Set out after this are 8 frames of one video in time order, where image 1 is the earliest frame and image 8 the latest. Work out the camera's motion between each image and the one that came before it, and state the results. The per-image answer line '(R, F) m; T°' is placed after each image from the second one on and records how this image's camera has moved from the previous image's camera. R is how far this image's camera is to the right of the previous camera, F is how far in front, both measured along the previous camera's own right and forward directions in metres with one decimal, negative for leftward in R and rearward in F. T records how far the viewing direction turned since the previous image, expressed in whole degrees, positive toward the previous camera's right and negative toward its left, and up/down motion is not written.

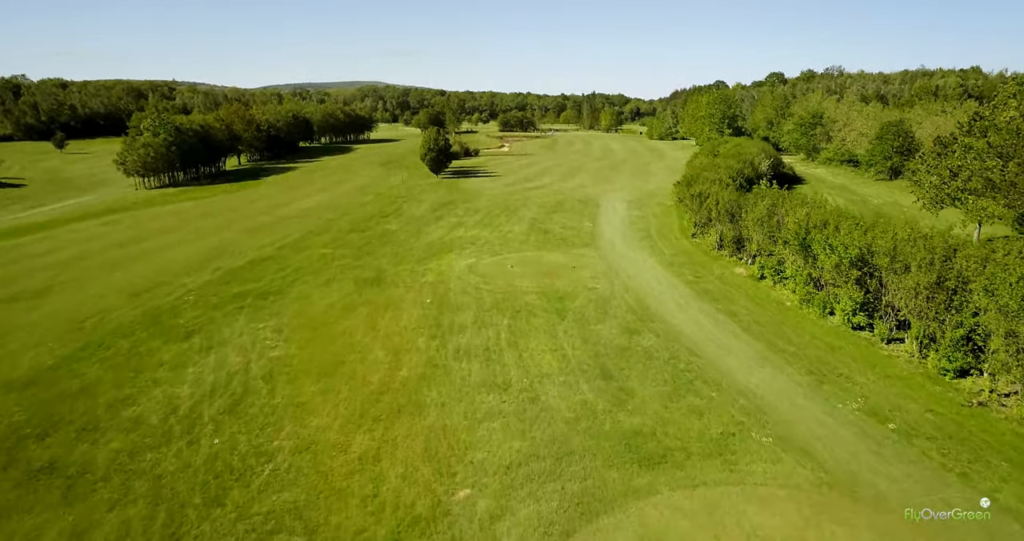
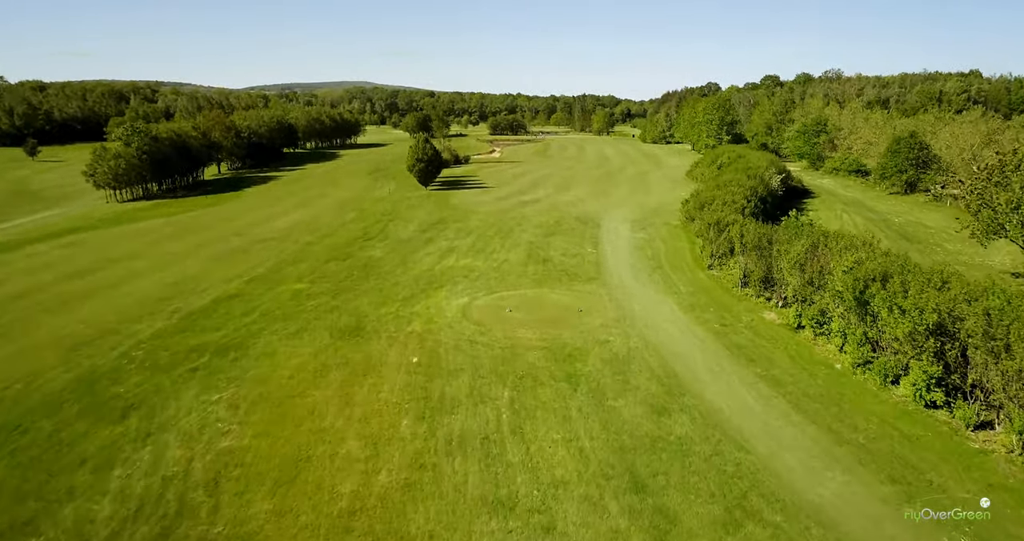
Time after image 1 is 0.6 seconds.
(-0.4, +4.0) m; +1°
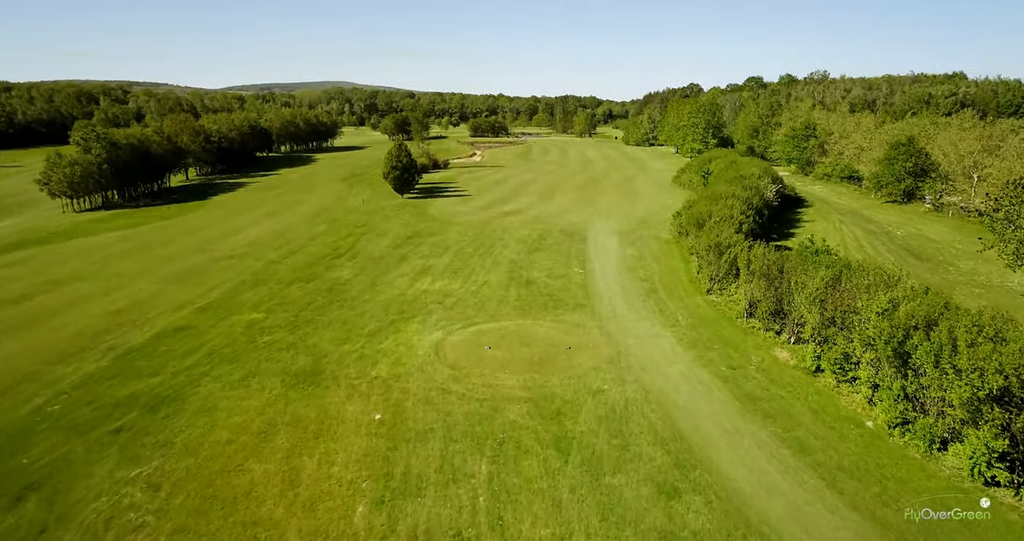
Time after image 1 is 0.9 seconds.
(+0.1, +3.3) m; +1°
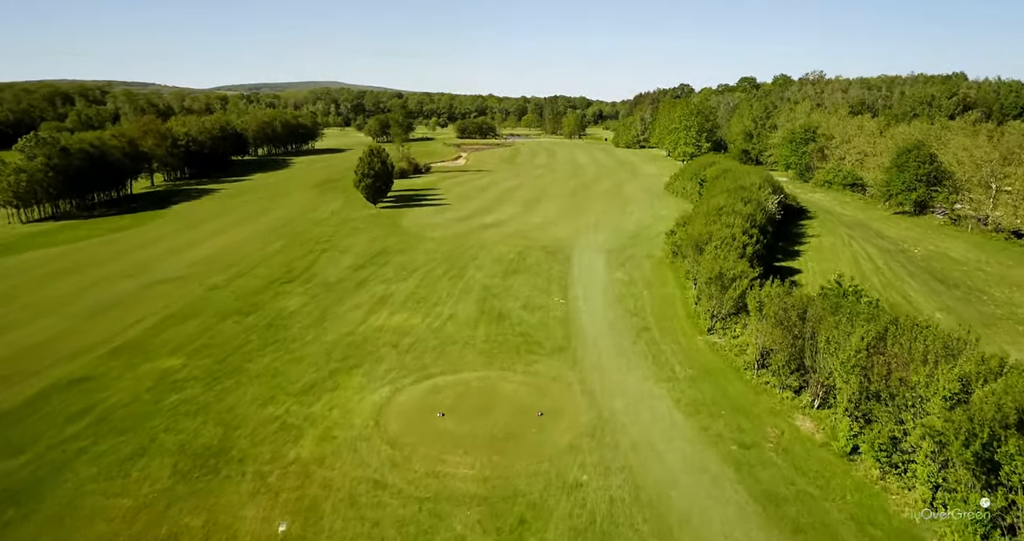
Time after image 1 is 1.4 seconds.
(+1.0, +4.9) m; +1°
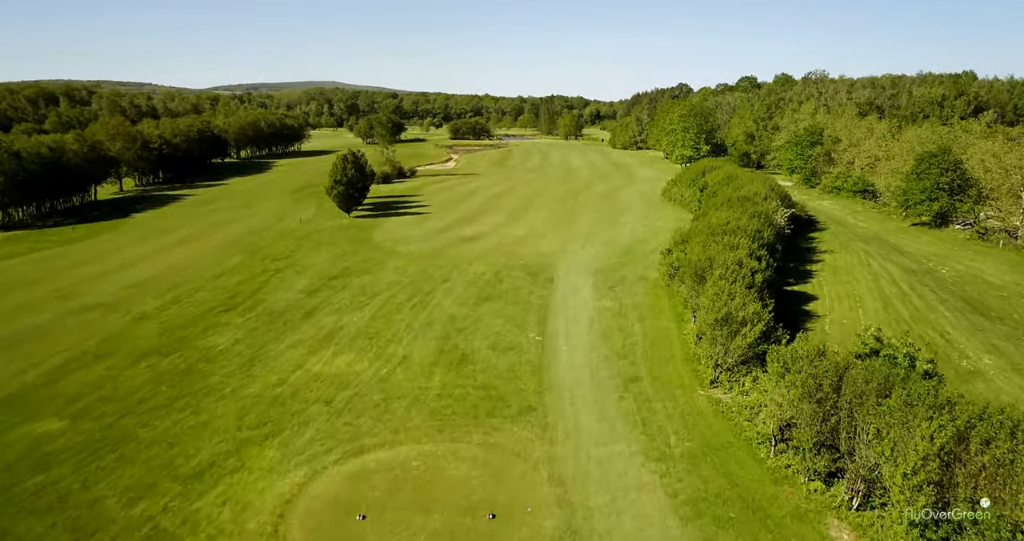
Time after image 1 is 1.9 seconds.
(+1.3, +4.9) m; 0°
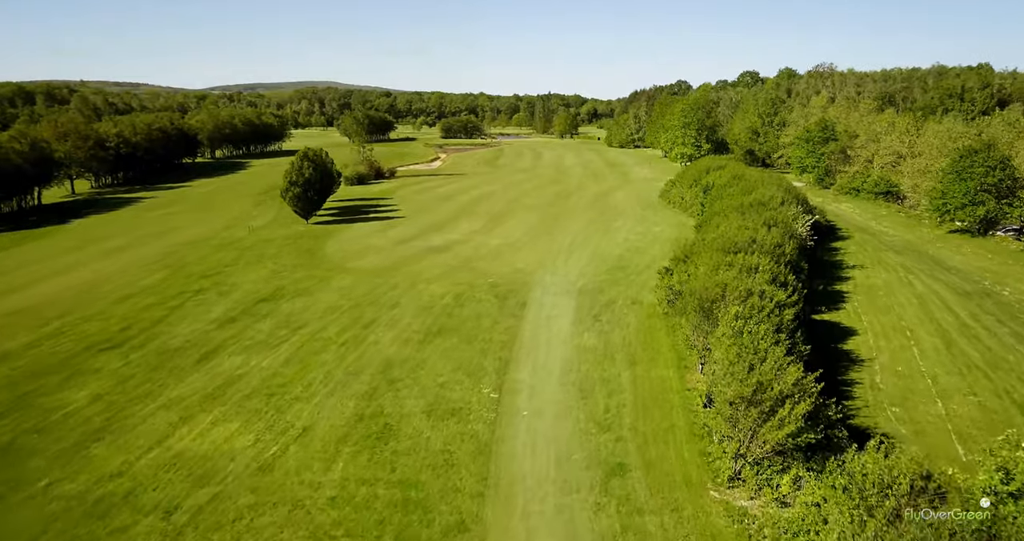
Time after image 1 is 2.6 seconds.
(+1.6, +7.0) m; 0°
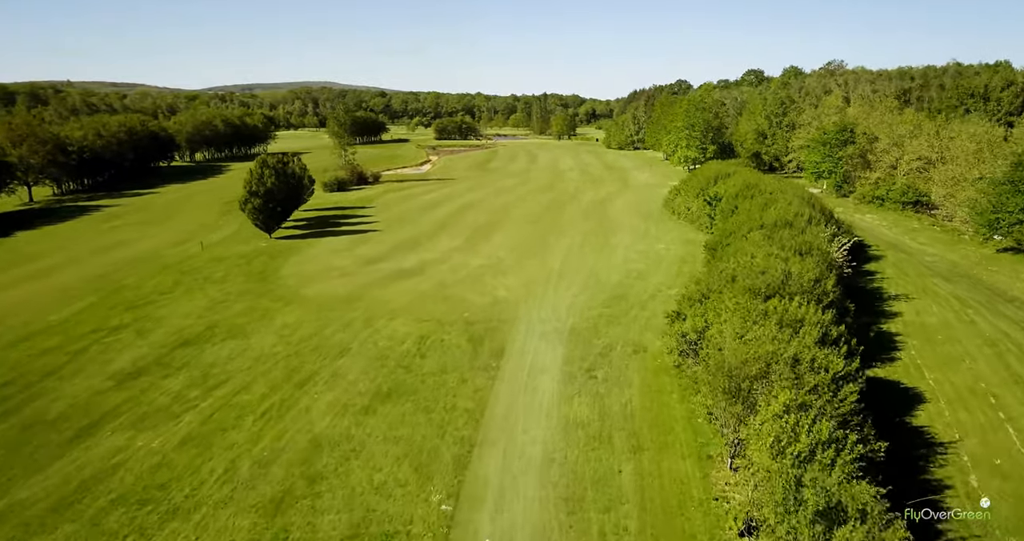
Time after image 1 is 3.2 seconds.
(+0.9, +5.8) m; 0°
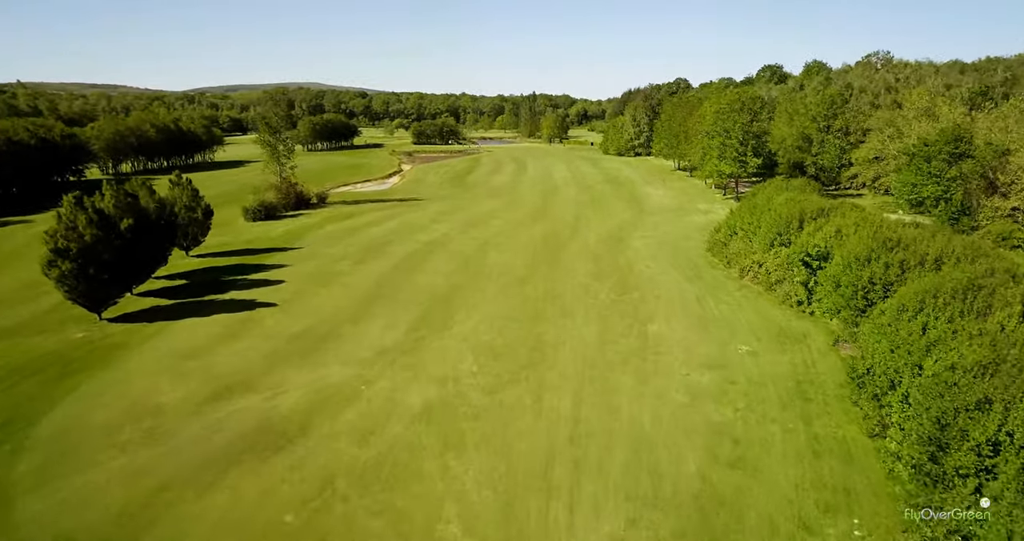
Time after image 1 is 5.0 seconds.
(+0.6, +18.2) m; +1°
